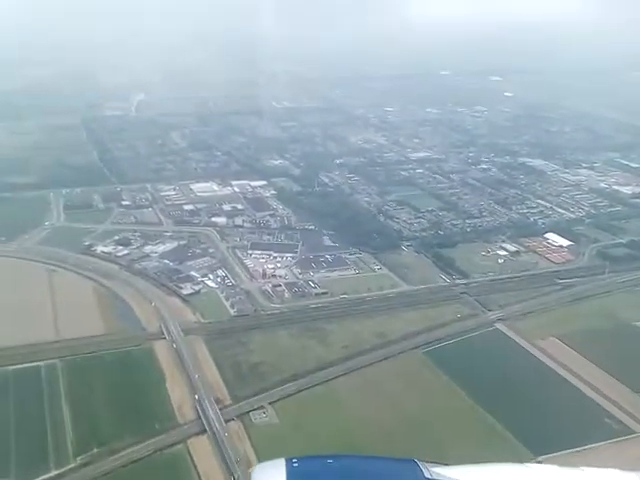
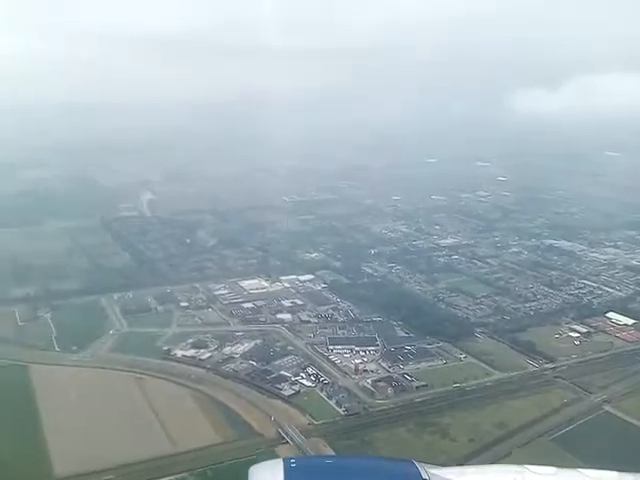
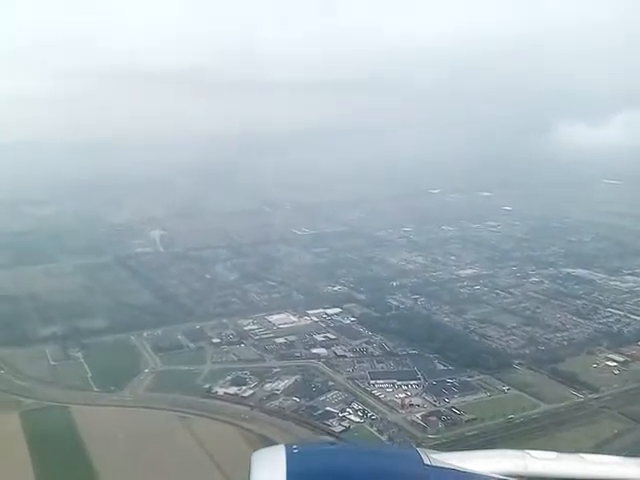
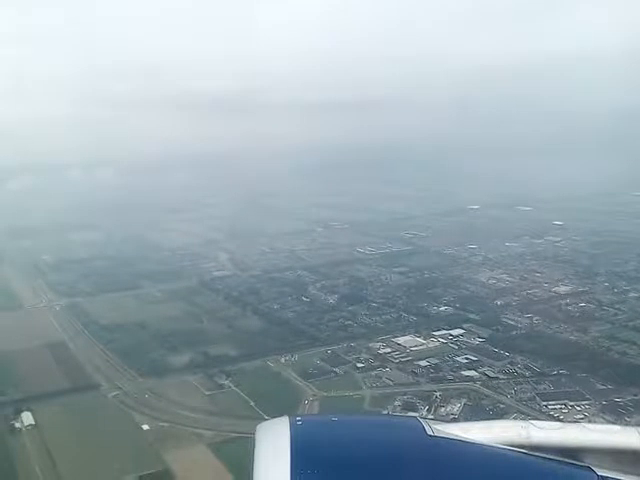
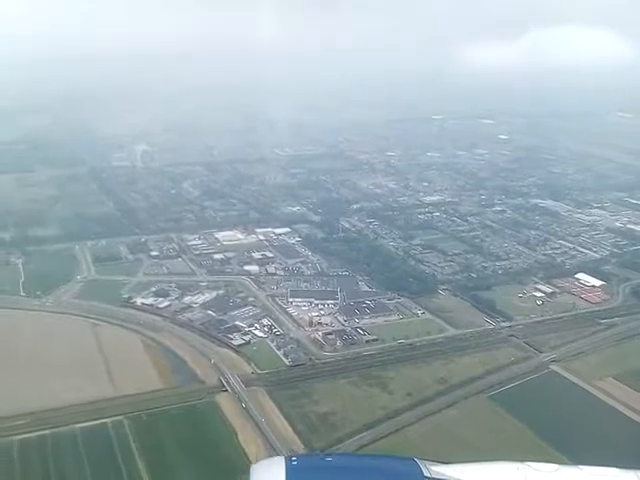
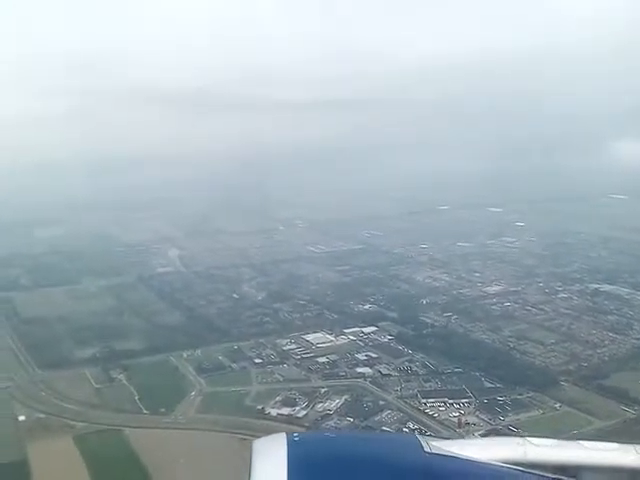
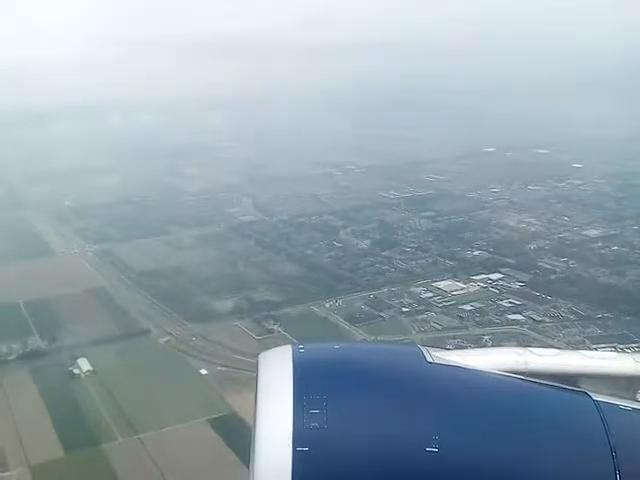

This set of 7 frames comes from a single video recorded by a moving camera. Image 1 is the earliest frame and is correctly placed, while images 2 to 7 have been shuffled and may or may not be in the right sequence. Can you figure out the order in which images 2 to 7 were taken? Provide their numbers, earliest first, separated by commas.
5, 2, 3, 6, 4, 7
